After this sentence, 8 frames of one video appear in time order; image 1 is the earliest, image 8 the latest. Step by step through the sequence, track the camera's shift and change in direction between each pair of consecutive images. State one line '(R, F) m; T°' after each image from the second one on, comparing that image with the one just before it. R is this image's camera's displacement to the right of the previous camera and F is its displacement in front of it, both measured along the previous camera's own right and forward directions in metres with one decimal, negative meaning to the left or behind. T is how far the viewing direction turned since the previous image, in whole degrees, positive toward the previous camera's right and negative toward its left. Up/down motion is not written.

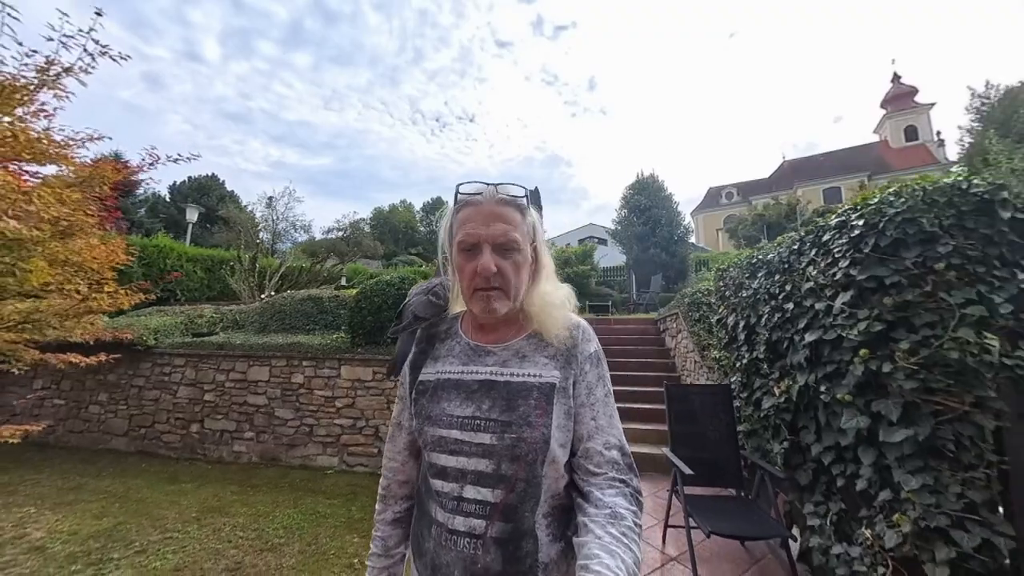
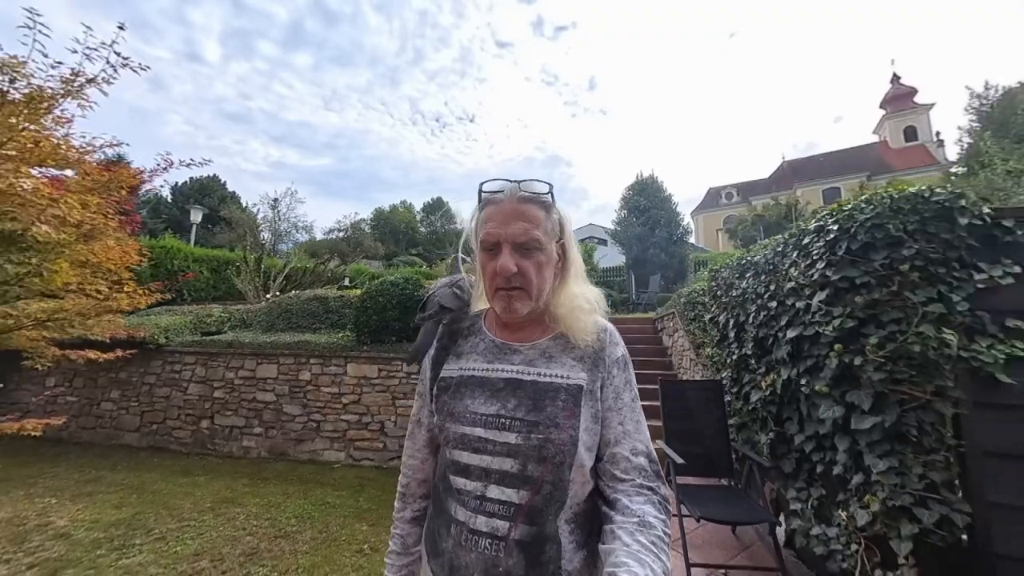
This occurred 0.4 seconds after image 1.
(0.0, -0.2) m; 0°
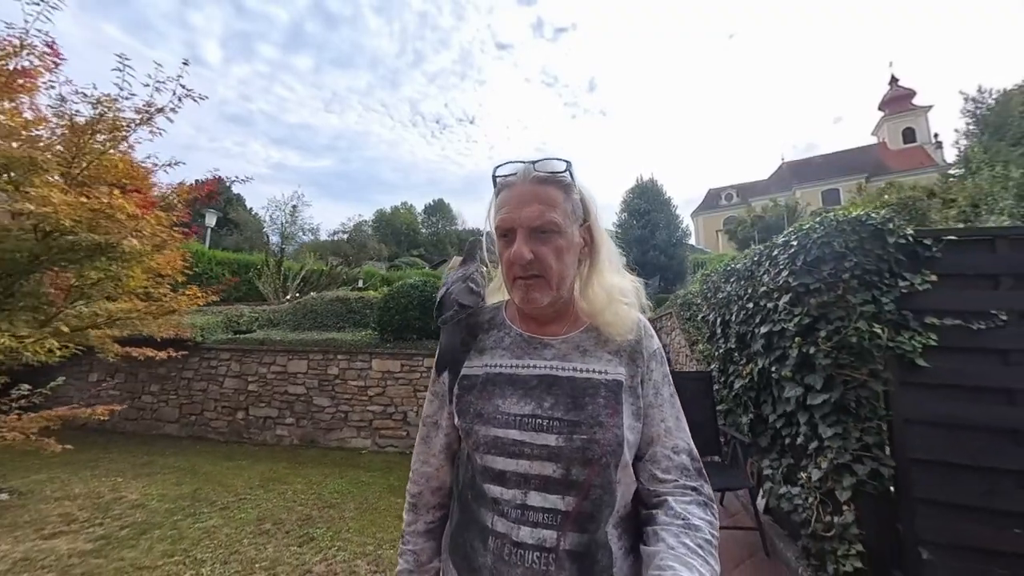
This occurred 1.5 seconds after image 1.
(-0.1, -0.5) m; 0°
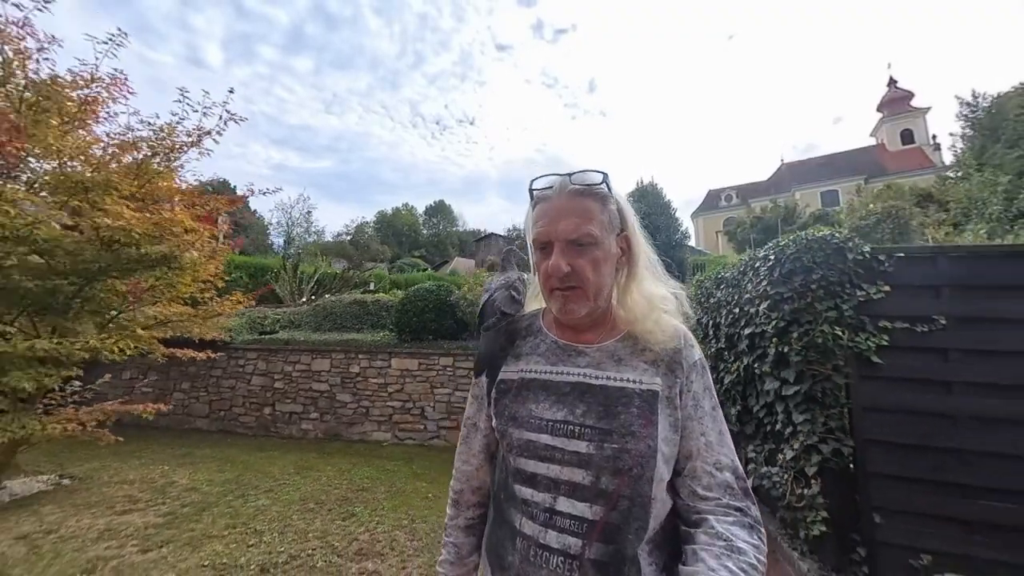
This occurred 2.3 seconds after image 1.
(-0.1, -0.5) m; 0°
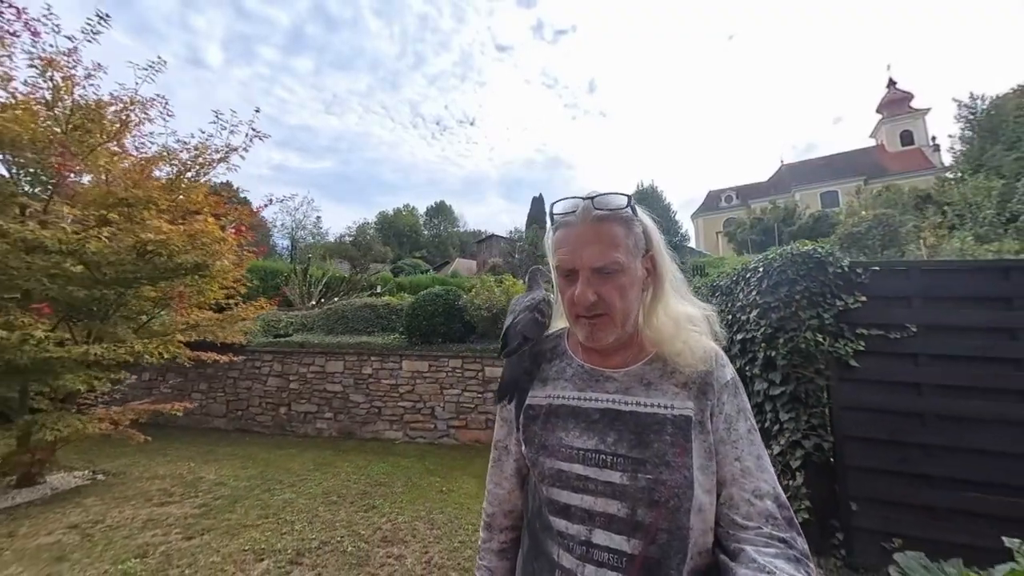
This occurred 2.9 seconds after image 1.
(-0.1, -0.3) m; 0°
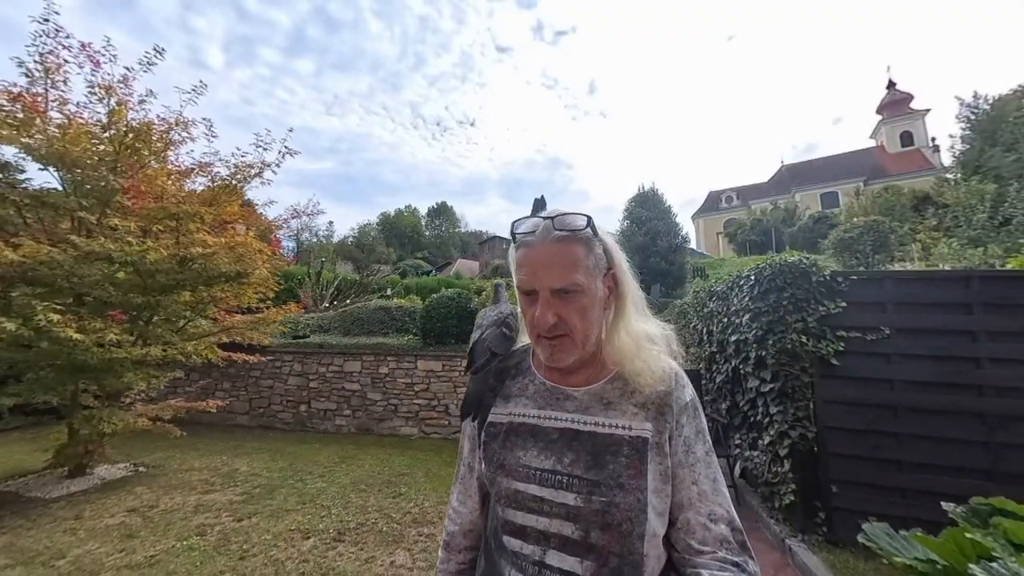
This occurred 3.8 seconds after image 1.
(-0.1, -0.4) m; 0°
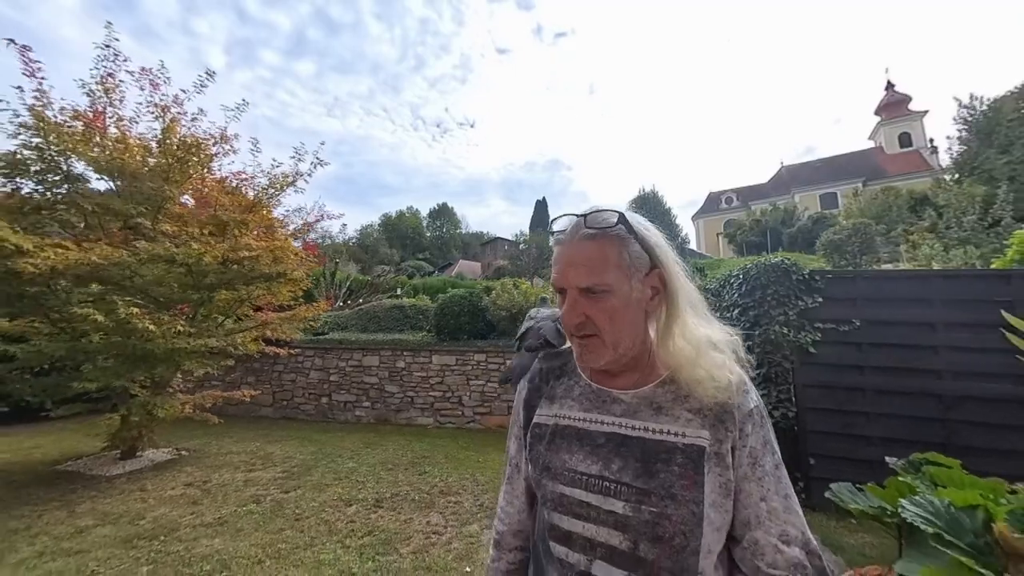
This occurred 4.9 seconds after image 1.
(-0.2, -0.5) m; 0°
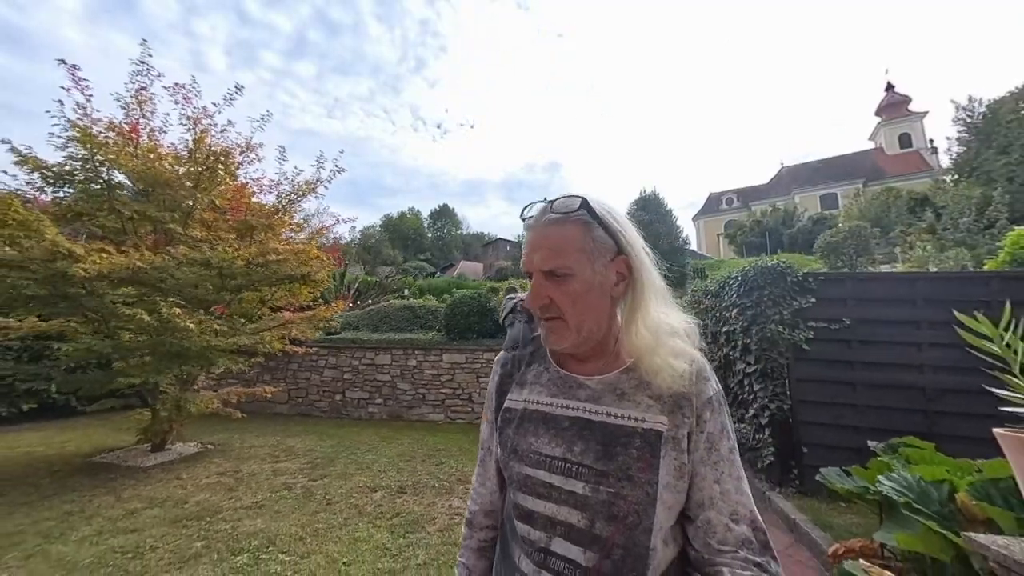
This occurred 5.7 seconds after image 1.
(-0.1, -0.3) m; 0°
